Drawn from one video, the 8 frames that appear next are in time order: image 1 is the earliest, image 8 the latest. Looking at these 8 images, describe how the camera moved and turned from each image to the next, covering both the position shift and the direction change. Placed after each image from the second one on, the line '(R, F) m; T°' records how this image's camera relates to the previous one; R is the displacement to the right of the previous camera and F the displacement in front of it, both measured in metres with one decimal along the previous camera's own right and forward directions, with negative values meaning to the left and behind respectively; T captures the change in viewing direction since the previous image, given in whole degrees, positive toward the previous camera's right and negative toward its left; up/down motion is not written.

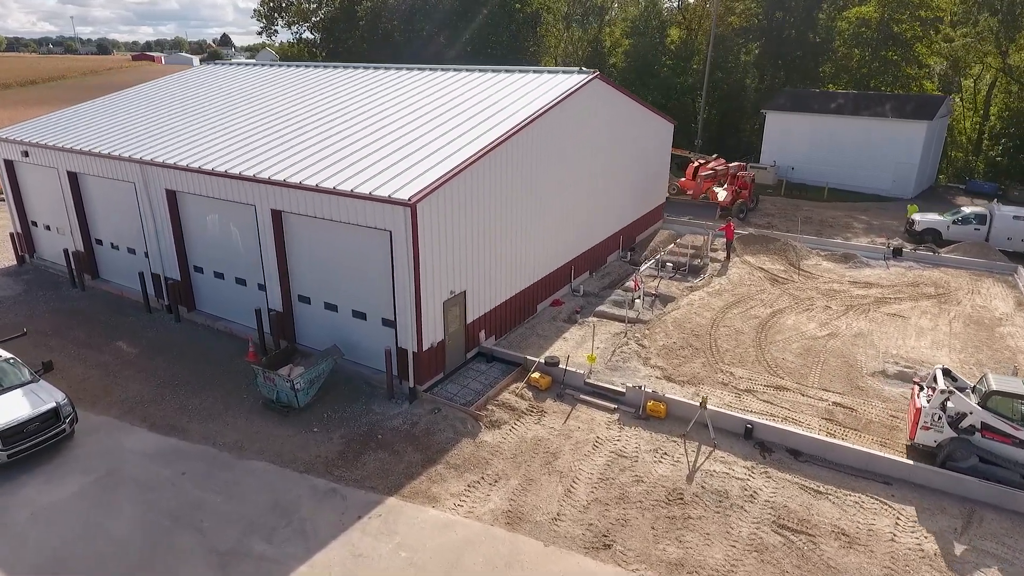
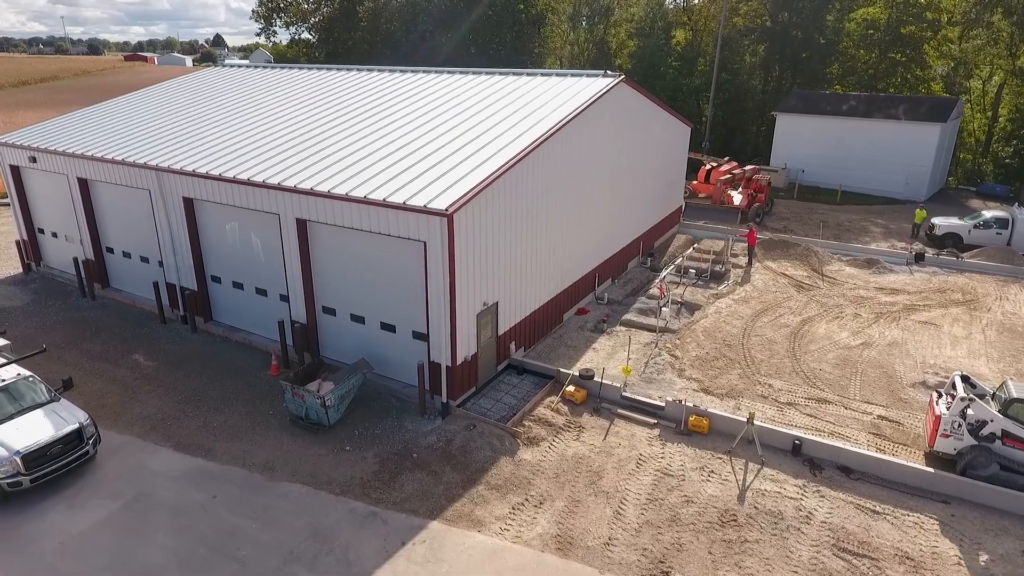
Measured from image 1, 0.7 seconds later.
(-0.9, +0.4) m; +1°
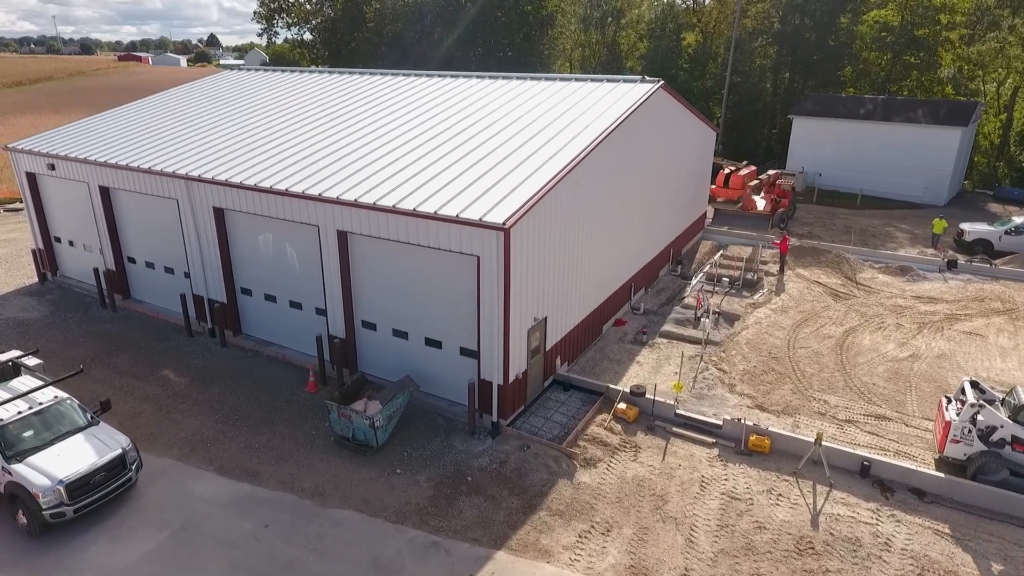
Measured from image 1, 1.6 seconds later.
(-1.2, +0.4) m; +1°
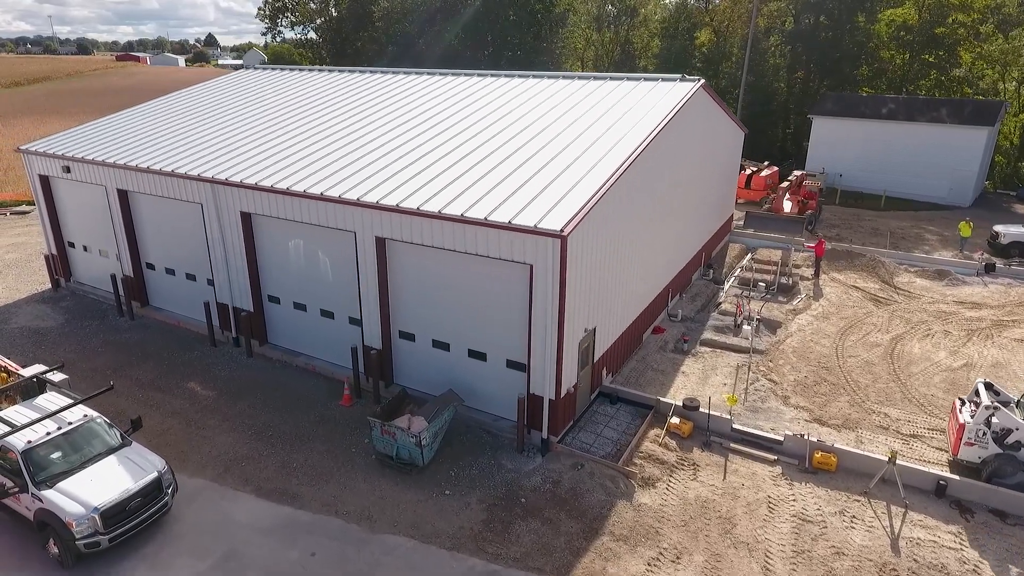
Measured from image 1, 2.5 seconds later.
(-1.0, +0.6) m; 0°
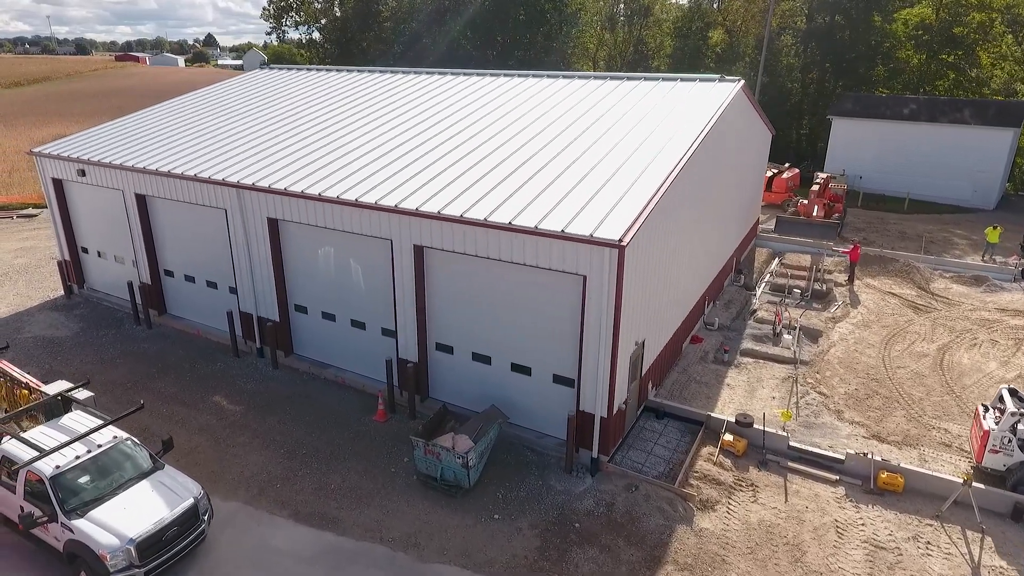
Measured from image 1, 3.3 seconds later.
(-0.9, +0.6) m; 0°
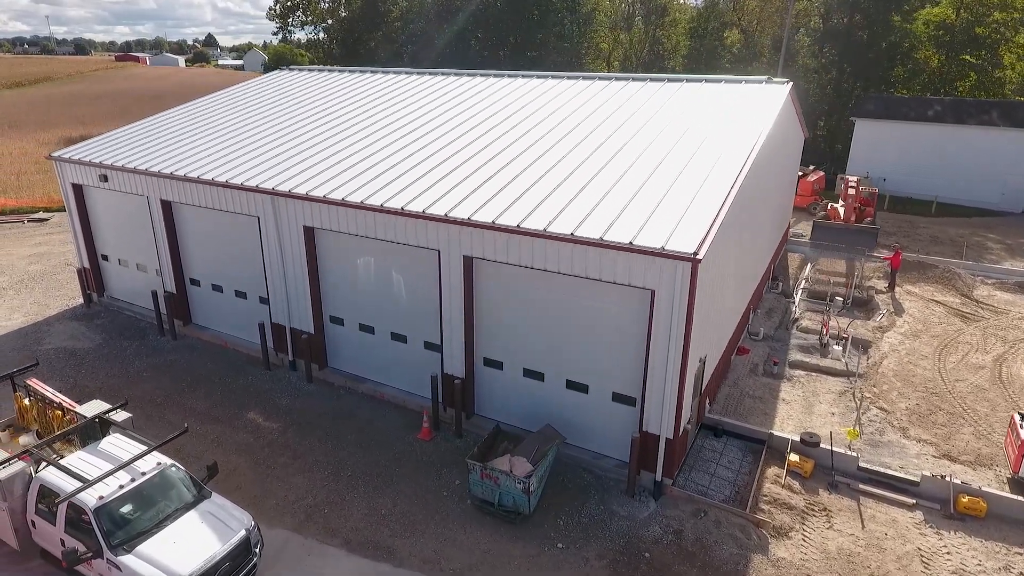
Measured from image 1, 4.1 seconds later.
(-1.0, +0.6) m; 0°
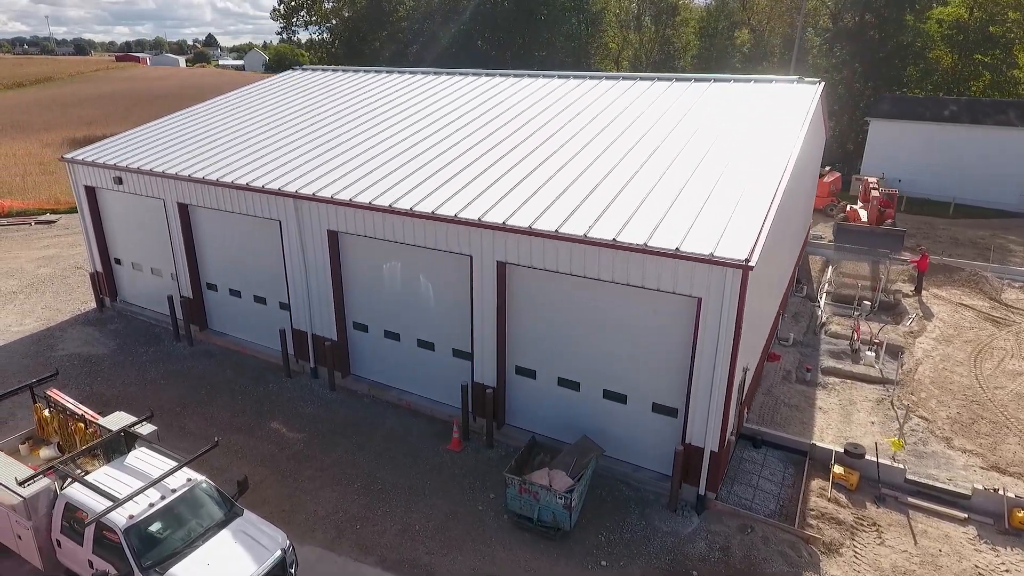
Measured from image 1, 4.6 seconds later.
(-0.6, +0.4) m; 0°
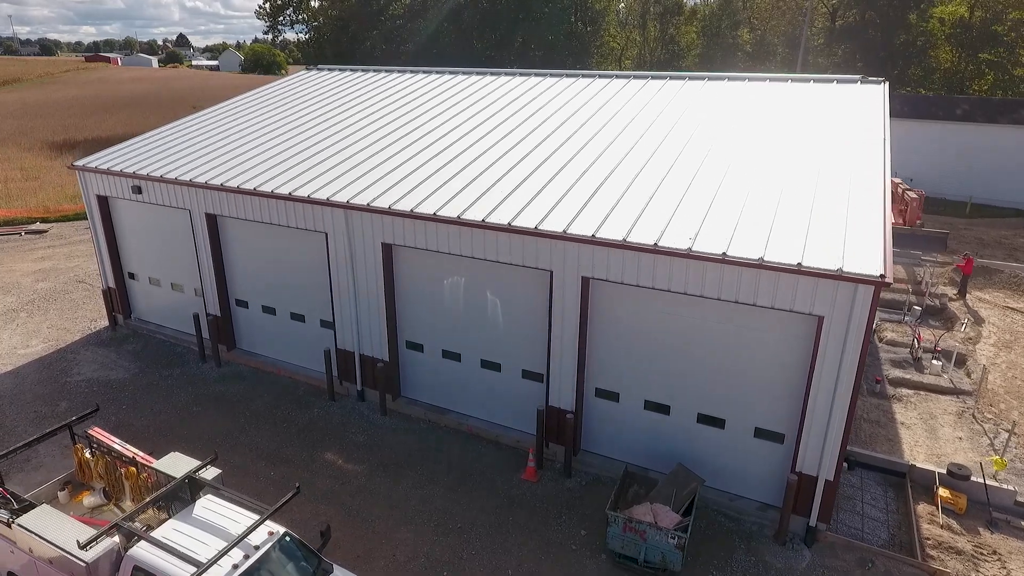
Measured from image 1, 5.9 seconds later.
(-1.7, +0.9) m; +2°
